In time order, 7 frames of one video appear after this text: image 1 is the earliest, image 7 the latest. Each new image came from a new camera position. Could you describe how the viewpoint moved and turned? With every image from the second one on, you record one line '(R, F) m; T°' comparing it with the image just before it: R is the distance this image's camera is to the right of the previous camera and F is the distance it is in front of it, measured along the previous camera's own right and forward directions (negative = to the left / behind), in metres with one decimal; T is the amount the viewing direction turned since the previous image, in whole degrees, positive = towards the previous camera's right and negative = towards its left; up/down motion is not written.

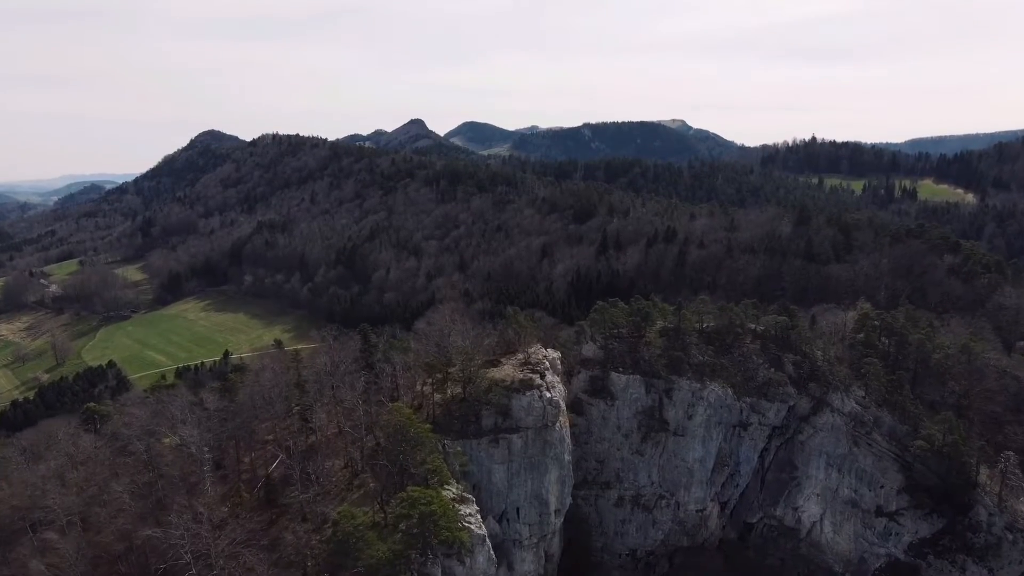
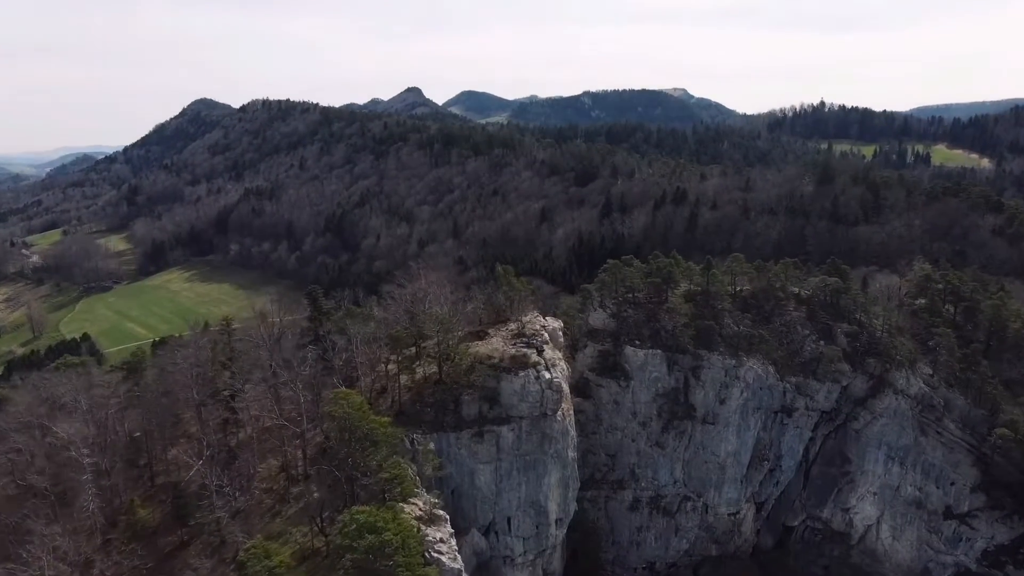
(+0.5, +10.9) m; 0°
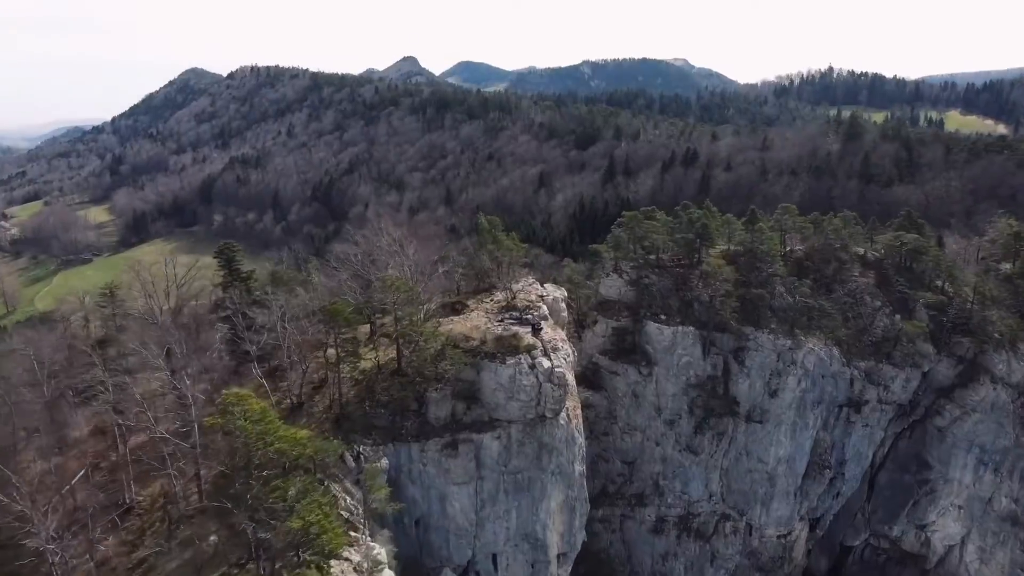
(+0.5, +10.6) m; 0°
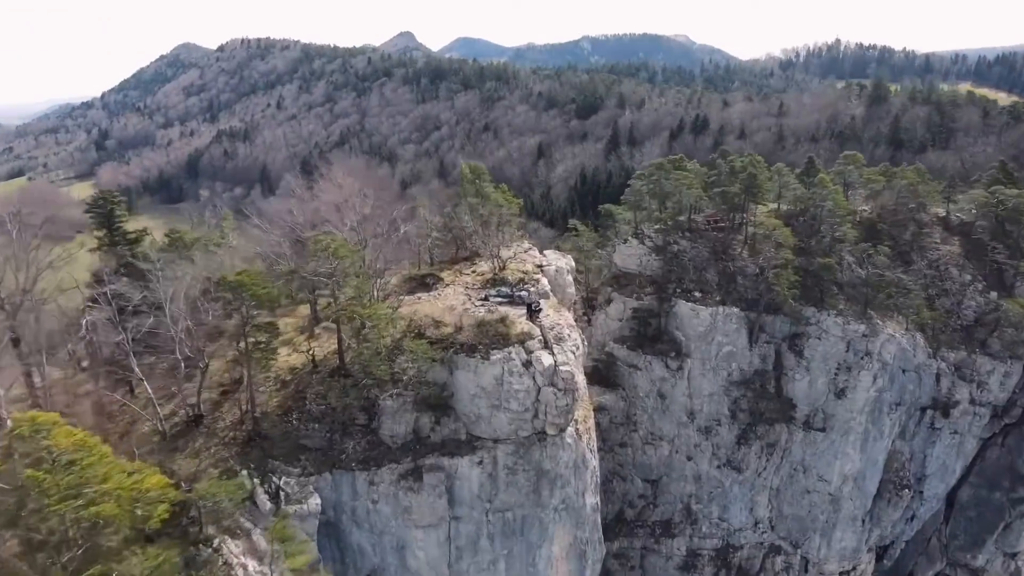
(+0.3, +8.1) m; 0°
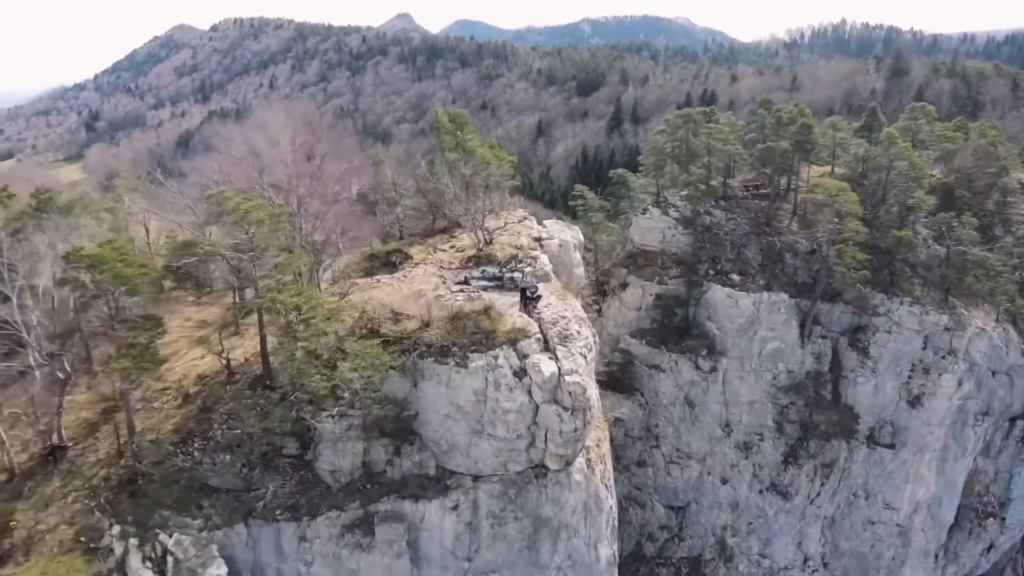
(+0.2, +5.5) m; 0°
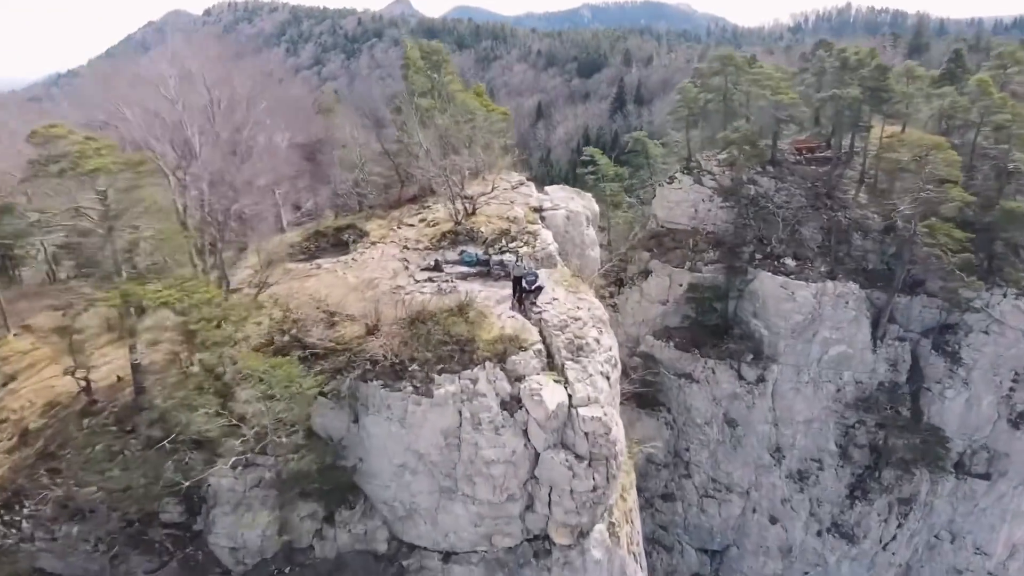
(+0.2, +4.7) m; 0°
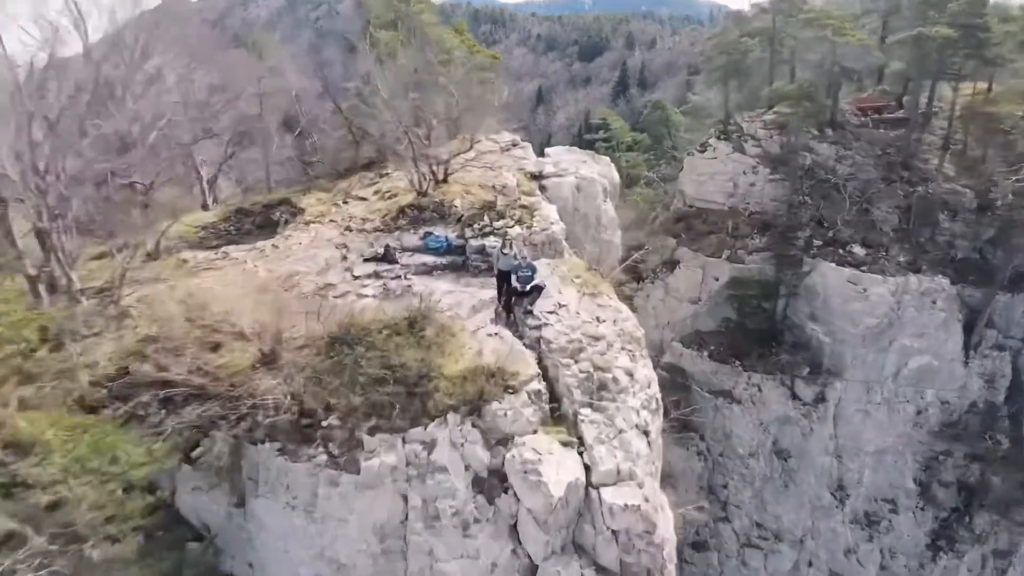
(+0.2, +3.7) m; 0°
